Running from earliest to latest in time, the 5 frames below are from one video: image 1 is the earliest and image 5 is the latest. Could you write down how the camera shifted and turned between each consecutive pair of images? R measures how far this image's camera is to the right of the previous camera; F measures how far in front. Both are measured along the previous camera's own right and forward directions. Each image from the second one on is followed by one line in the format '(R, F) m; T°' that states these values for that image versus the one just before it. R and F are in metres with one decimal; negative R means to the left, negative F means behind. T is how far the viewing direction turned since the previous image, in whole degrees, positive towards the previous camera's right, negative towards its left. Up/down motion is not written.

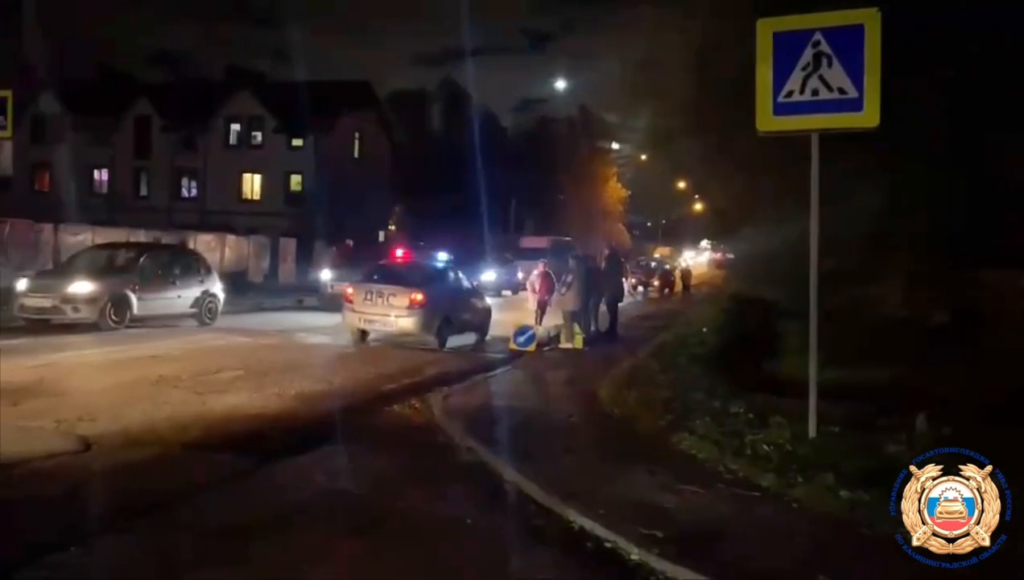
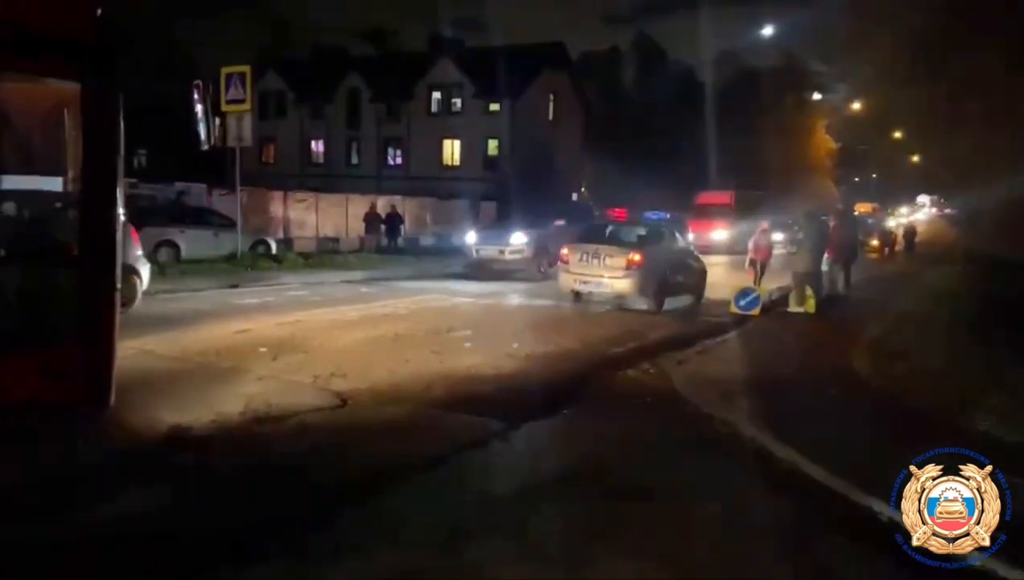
(-0.8, +0.6) m; -13°
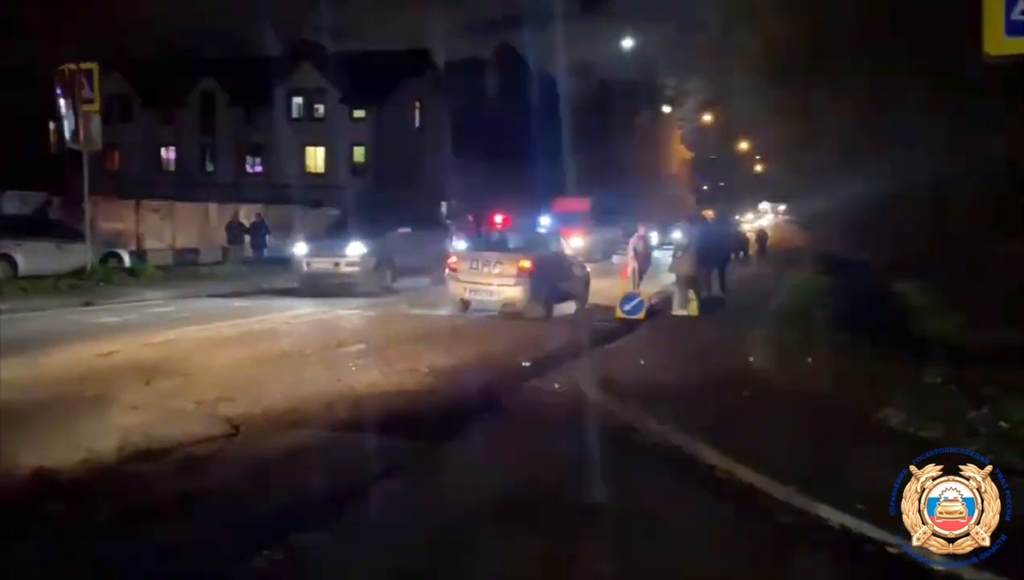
(-0.5, +0.6) m; +10°
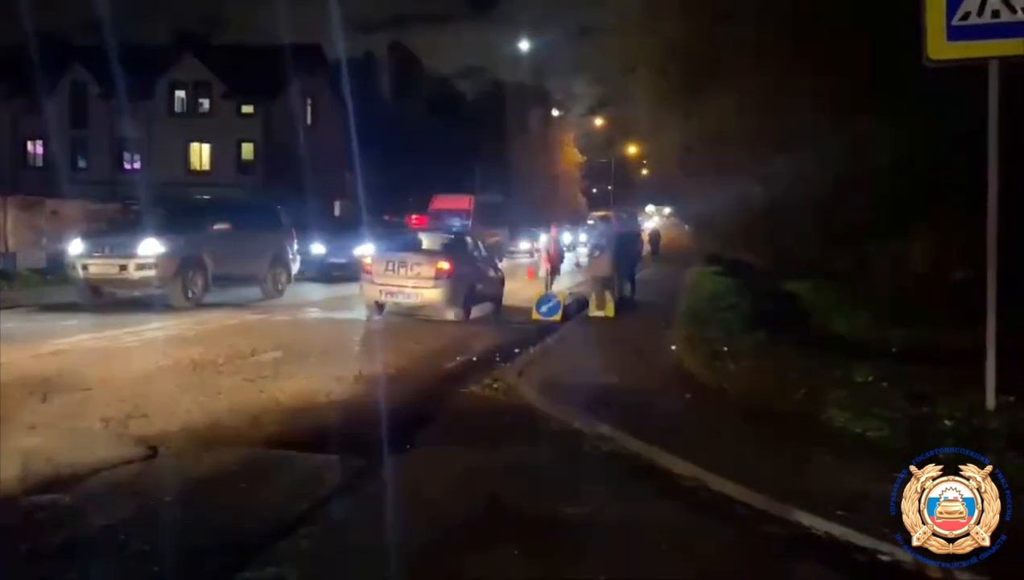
(-0.6, +0.5) m; +8°
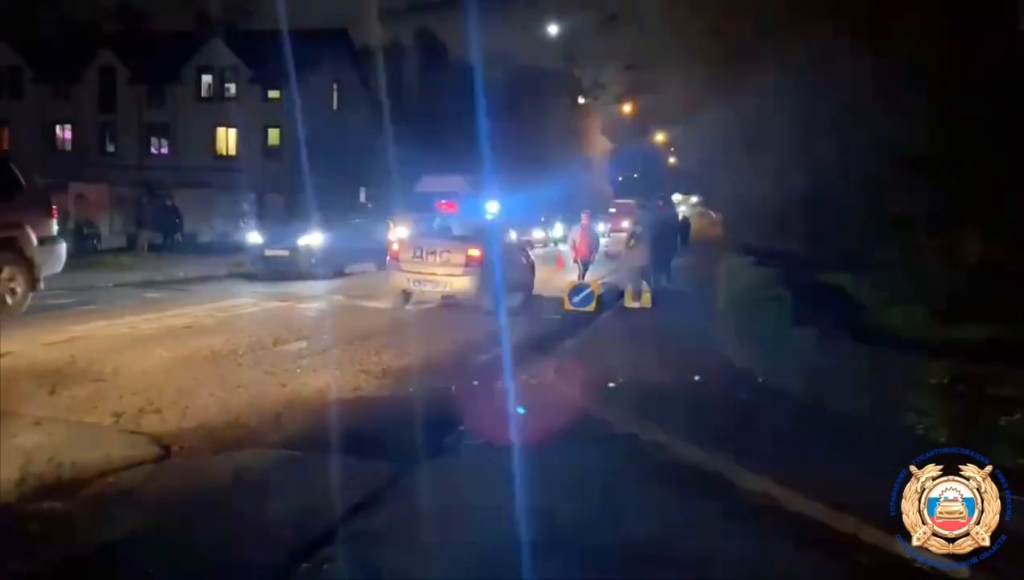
(-0.2, +0.8) m; -2°
